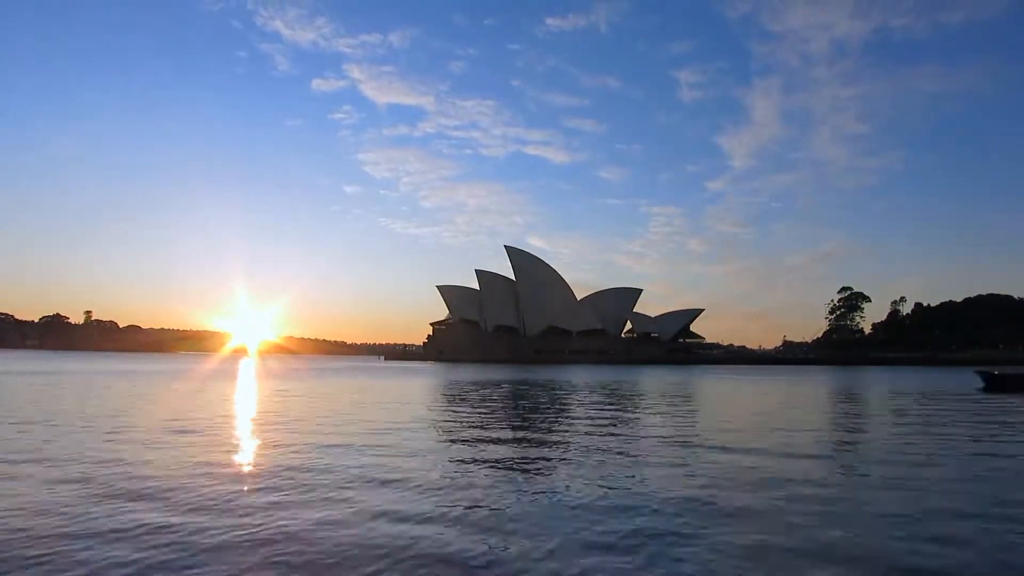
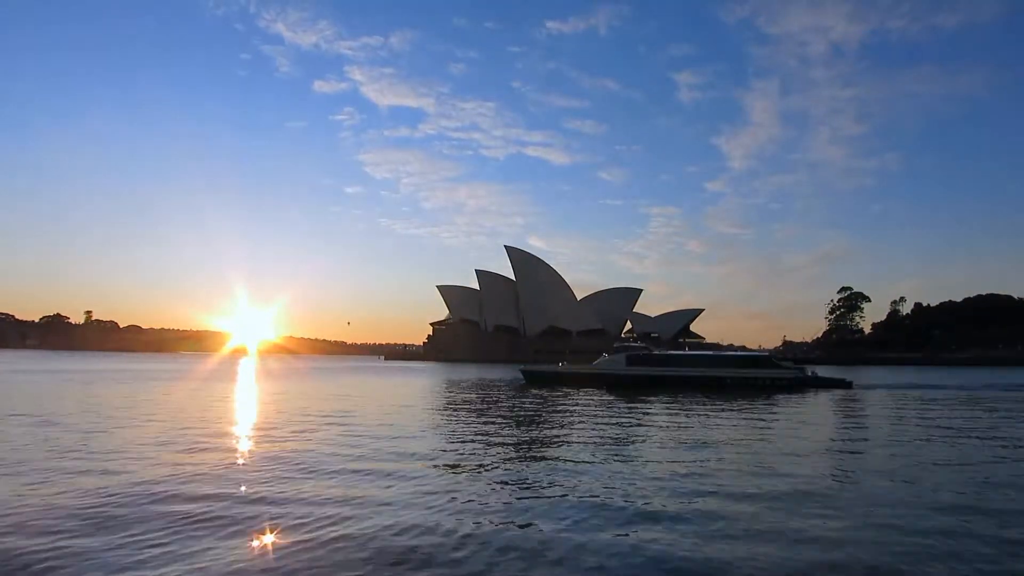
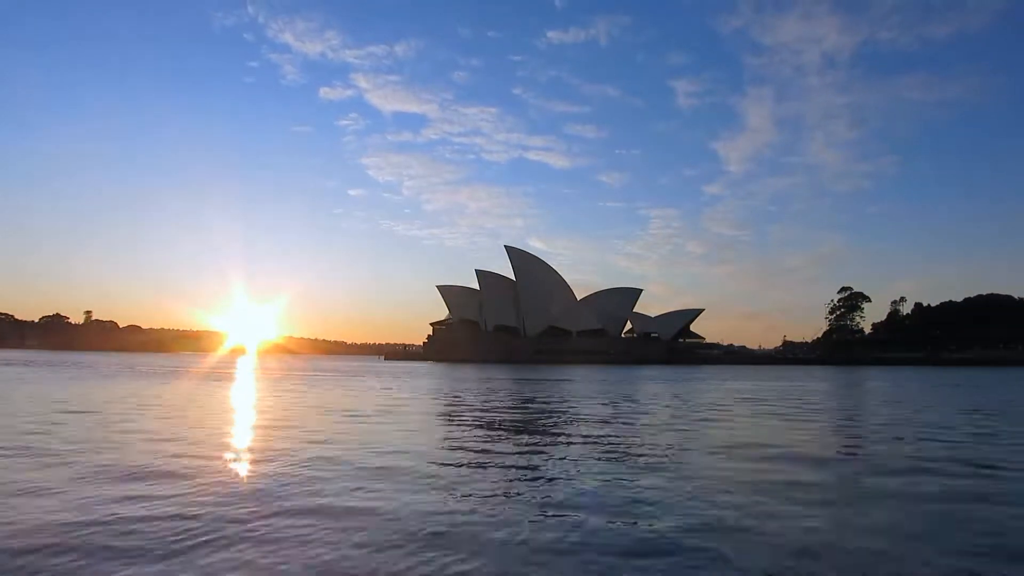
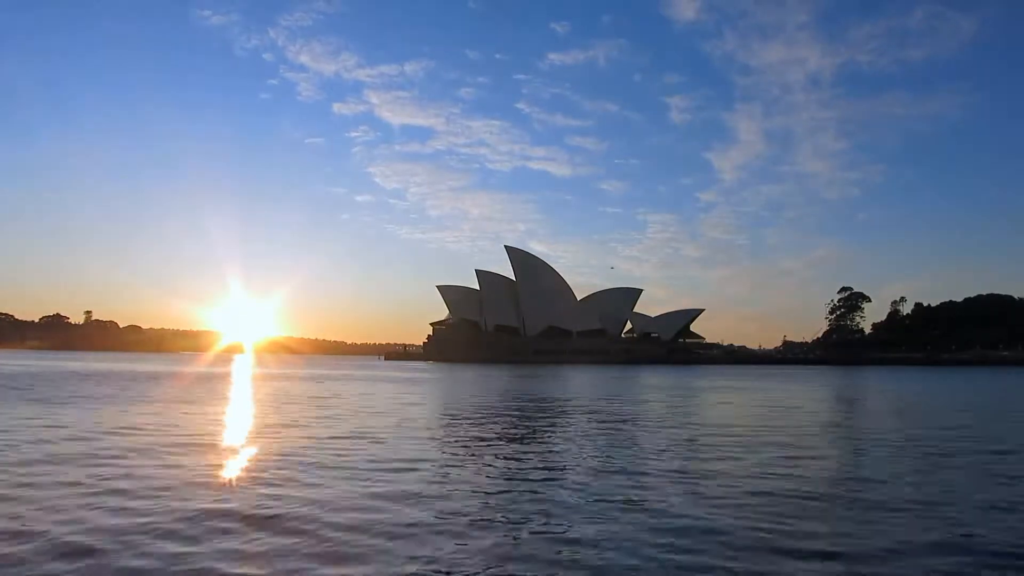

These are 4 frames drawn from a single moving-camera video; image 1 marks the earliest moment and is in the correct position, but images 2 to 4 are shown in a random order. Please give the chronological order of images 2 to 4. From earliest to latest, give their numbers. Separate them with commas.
2, 3, 4
